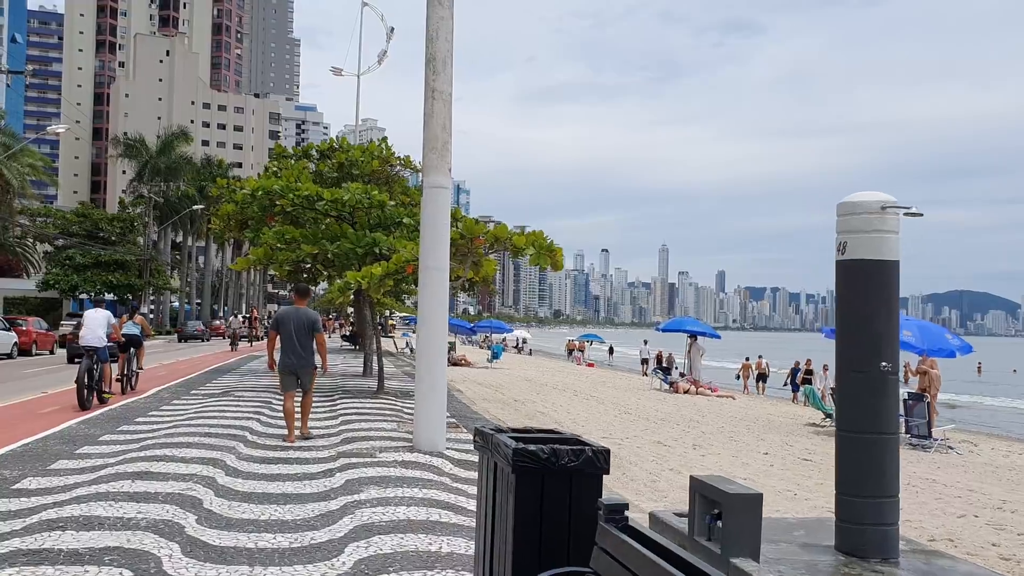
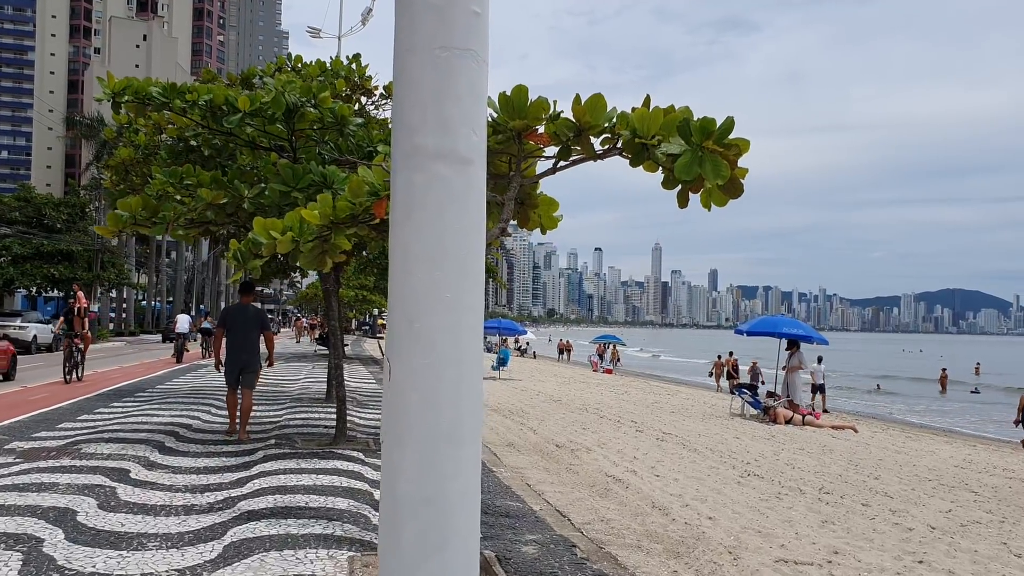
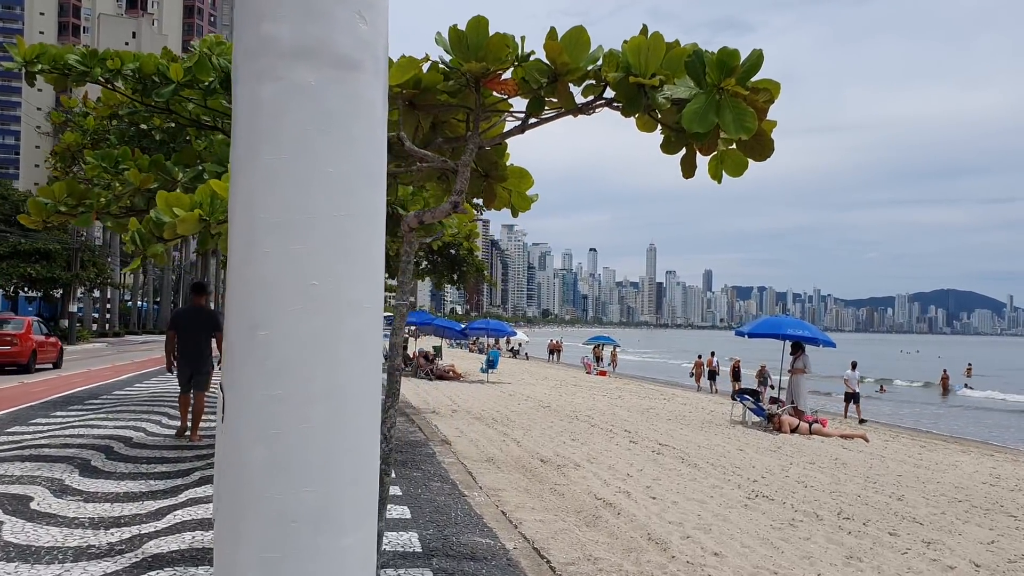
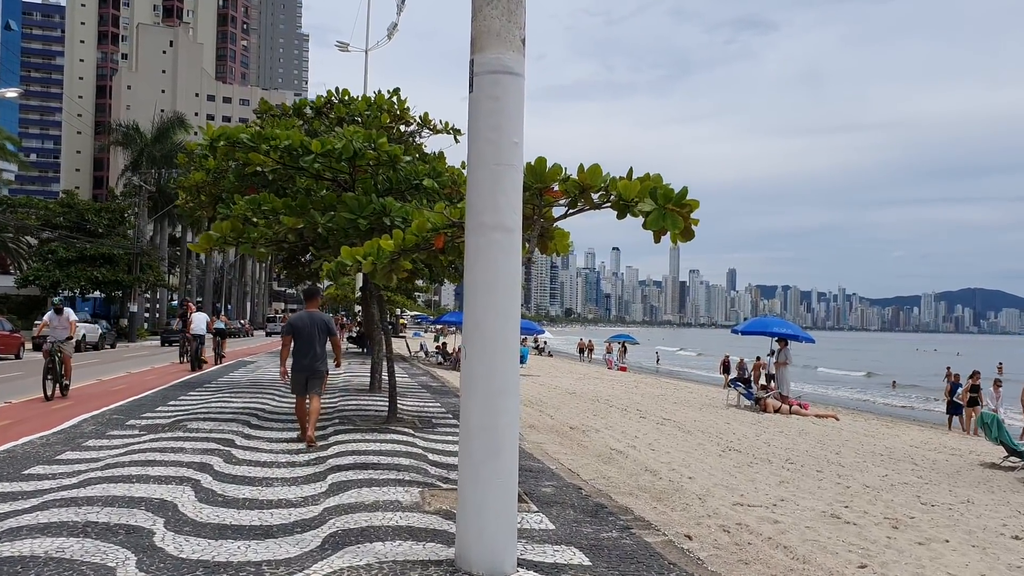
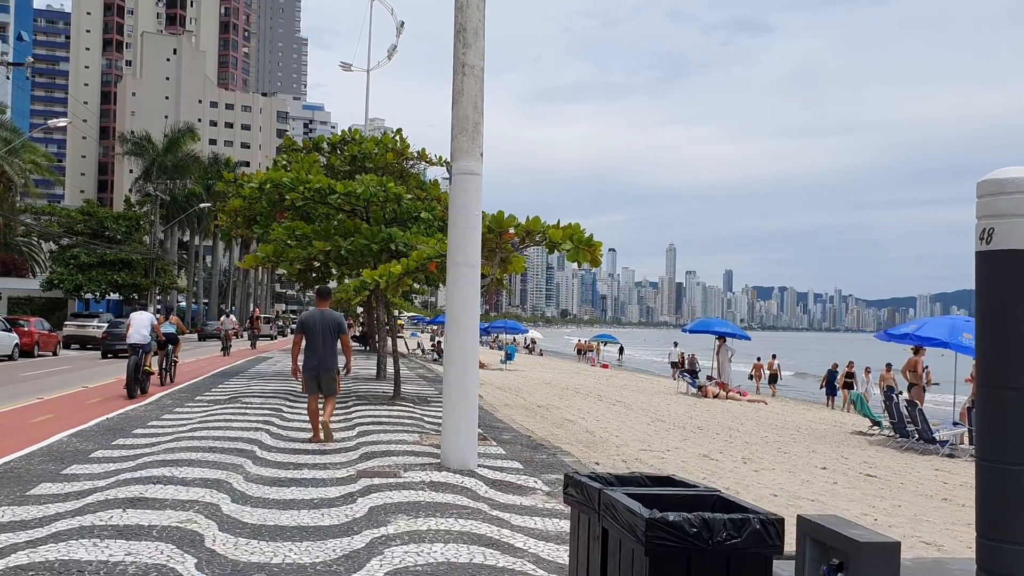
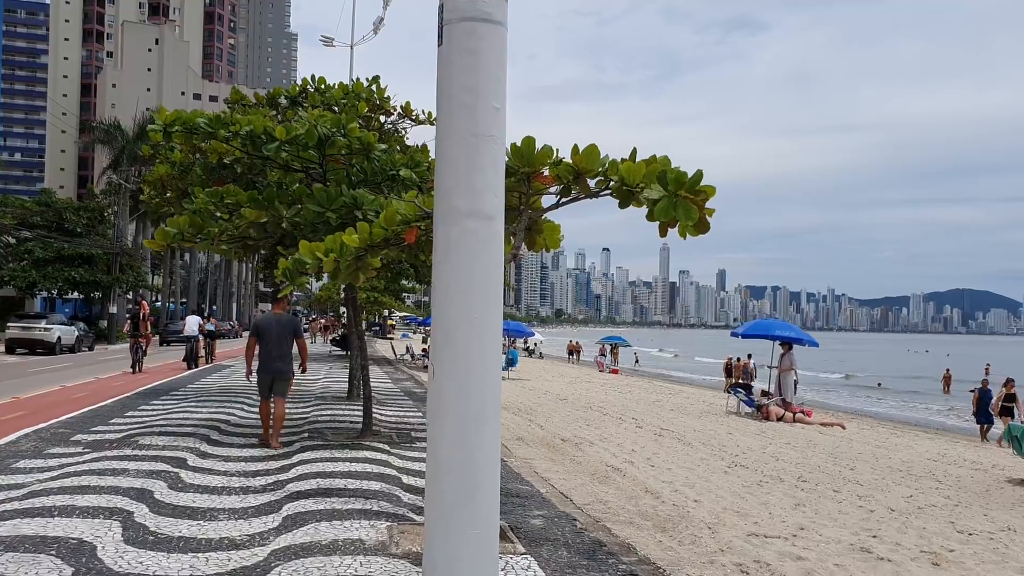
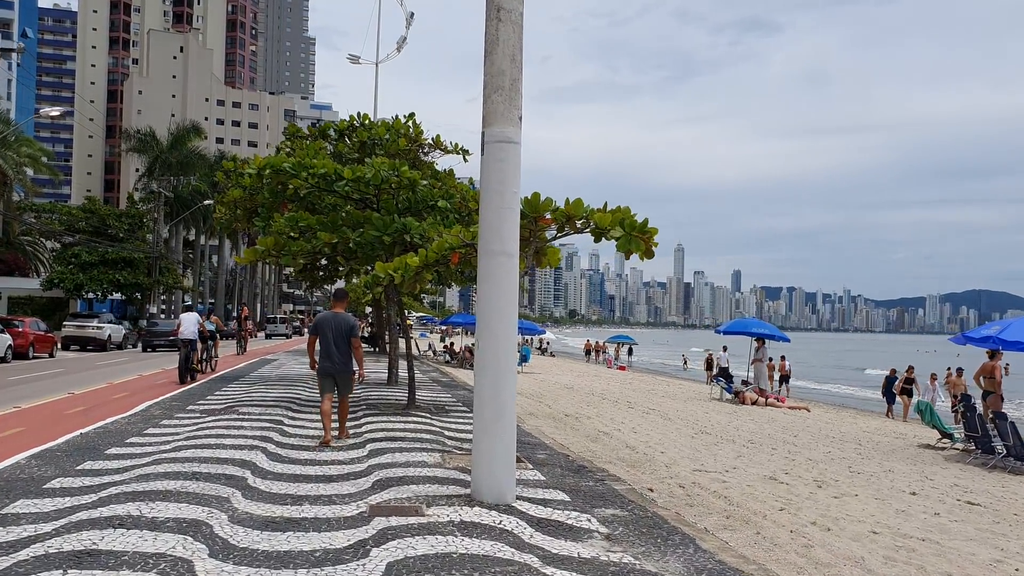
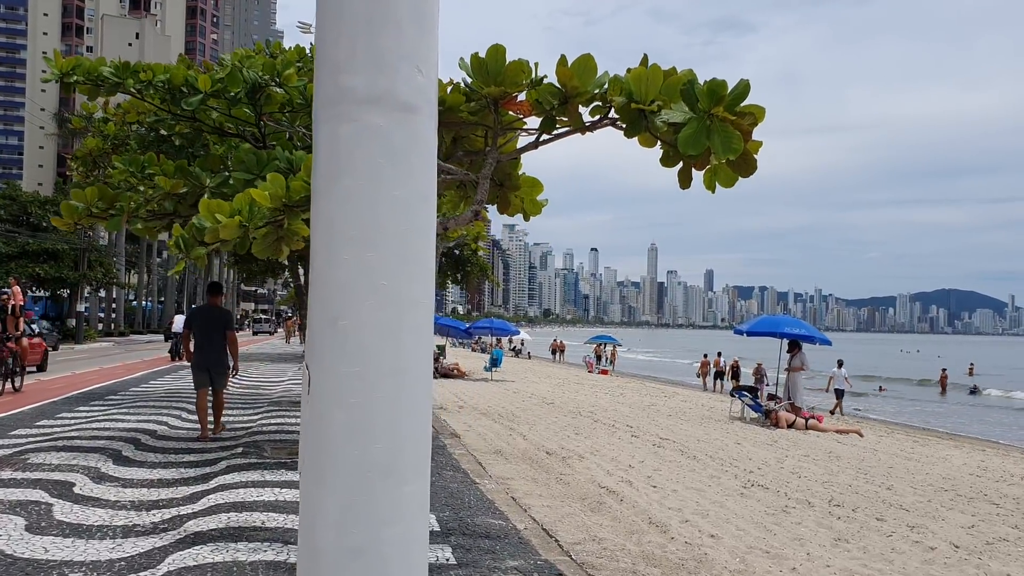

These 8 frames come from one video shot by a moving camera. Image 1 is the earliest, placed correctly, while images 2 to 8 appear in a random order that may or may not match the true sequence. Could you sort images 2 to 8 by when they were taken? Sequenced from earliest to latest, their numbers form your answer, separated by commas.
5, 7, 4, 6, 2, 8, 3
